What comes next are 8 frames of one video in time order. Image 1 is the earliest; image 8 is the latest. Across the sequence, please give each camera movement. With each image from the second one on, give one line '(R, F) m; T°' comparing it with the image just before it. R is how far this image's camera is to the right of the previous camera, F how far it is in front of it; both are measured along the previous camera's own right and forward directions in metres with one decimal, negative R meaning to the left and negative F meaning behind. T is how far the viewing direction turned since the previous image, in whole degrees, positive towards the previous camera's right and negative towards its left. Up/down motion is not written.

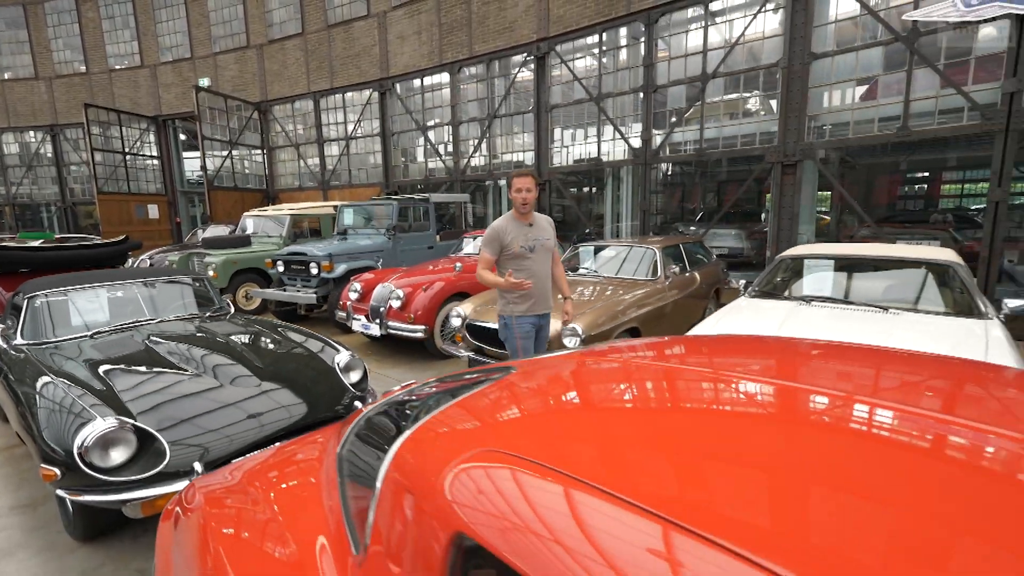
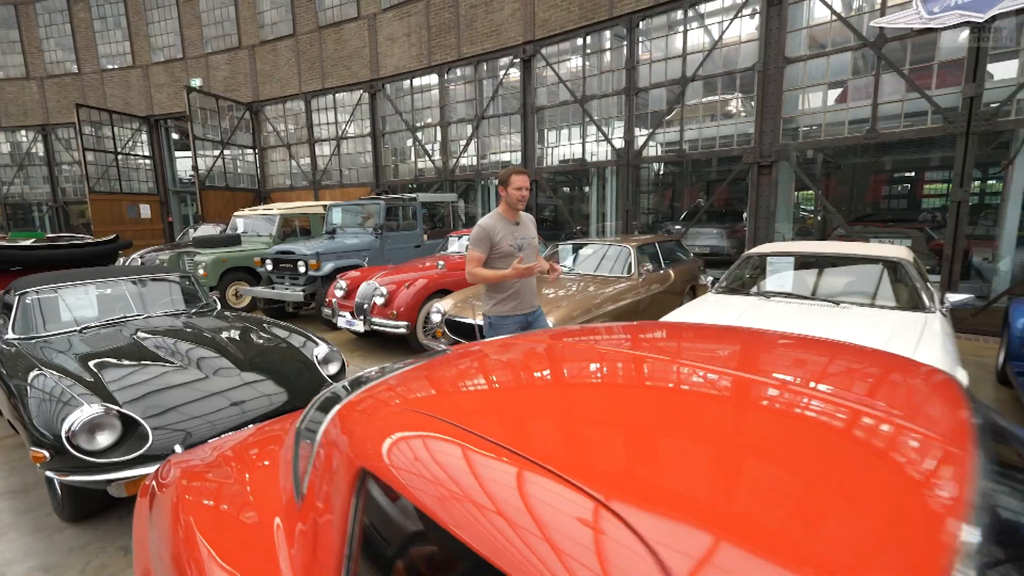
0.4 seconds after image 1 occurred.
(+0.2, -0.2) m; 0°
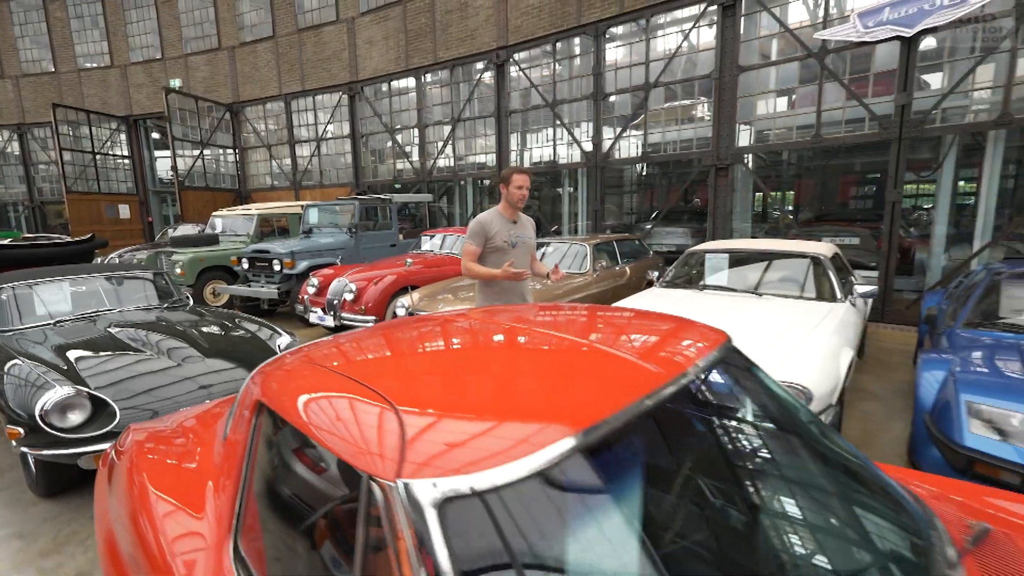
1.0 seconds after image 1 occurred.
(+0.3, -0.3) m; +1°
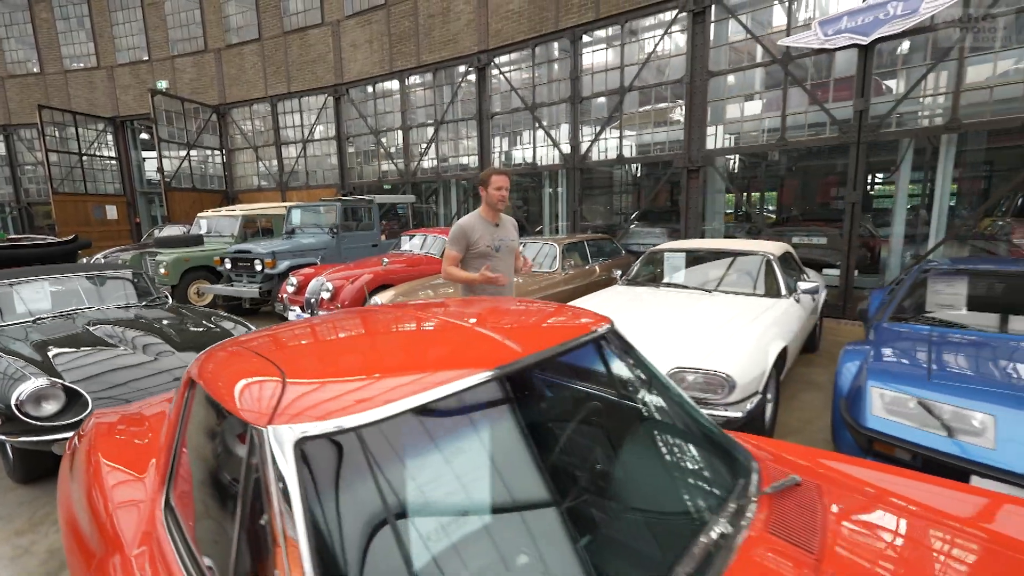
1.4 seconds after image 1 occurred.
(+0.3, -0.2) m; +1°
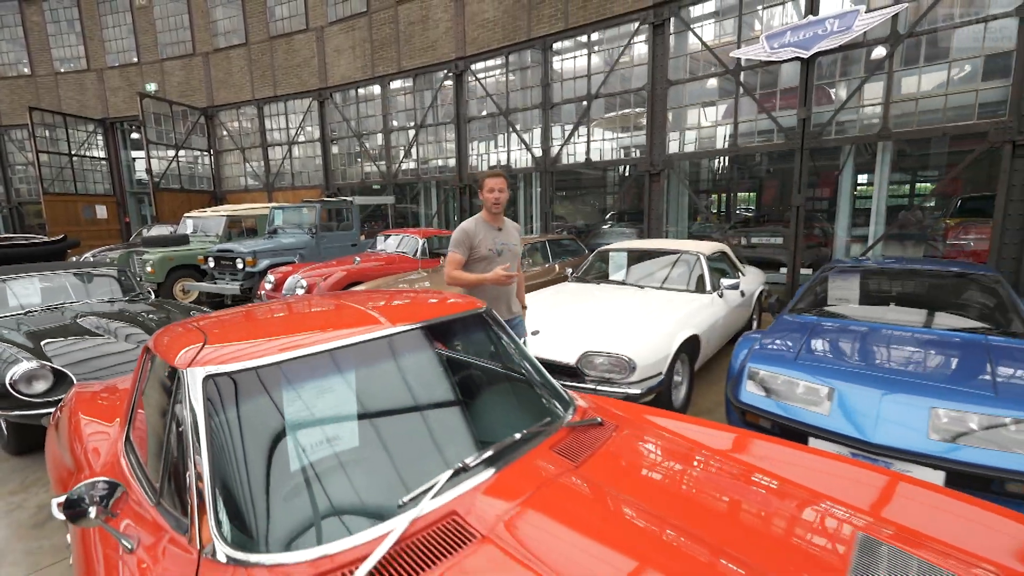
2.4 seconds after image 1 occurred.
(+0.4, -0.4) m; +1°
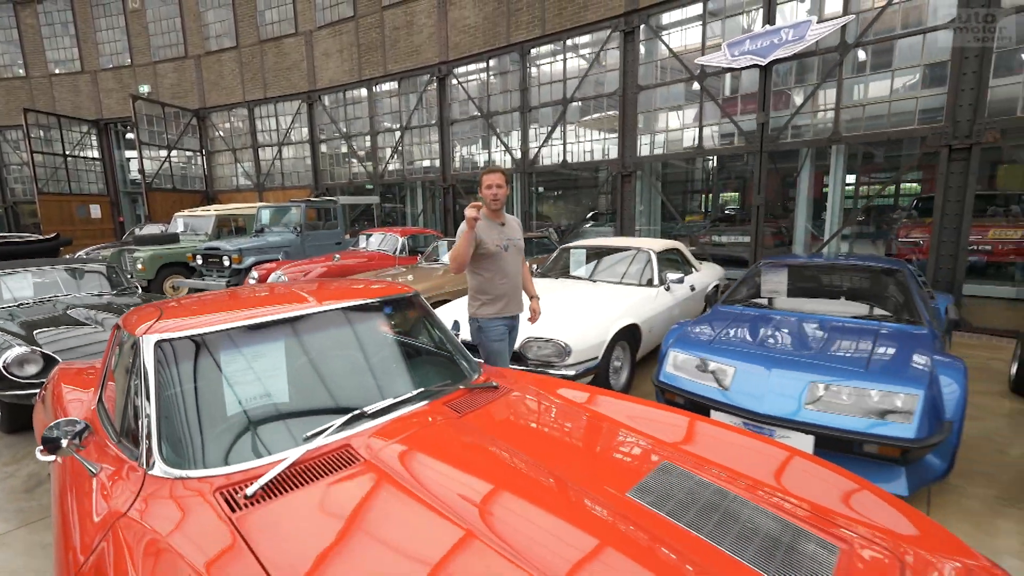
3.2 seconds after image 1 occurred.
(+0.4, -0.3) m; 0°
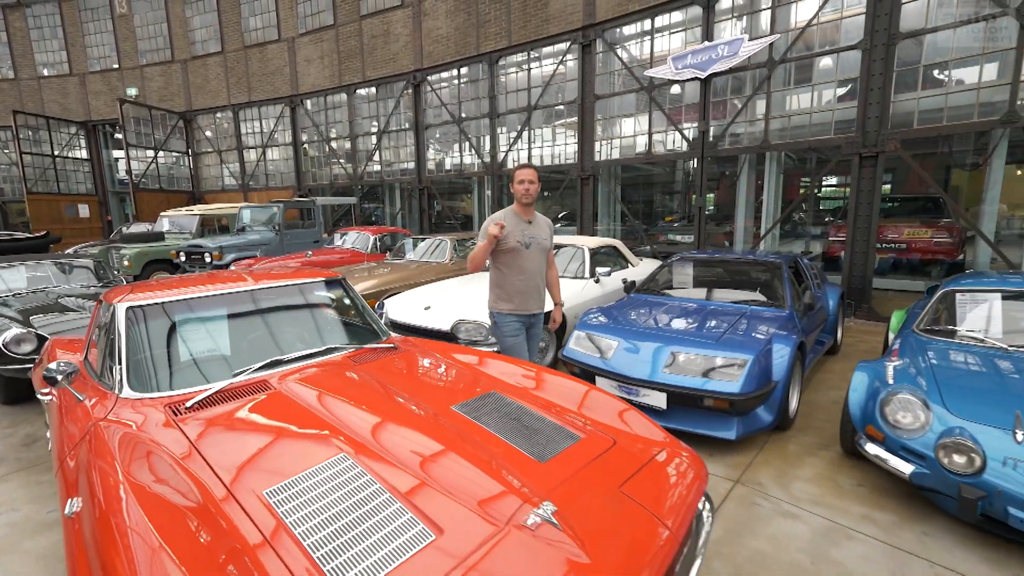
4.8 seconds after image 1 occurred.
(+0.5, -0.5) m; +1°
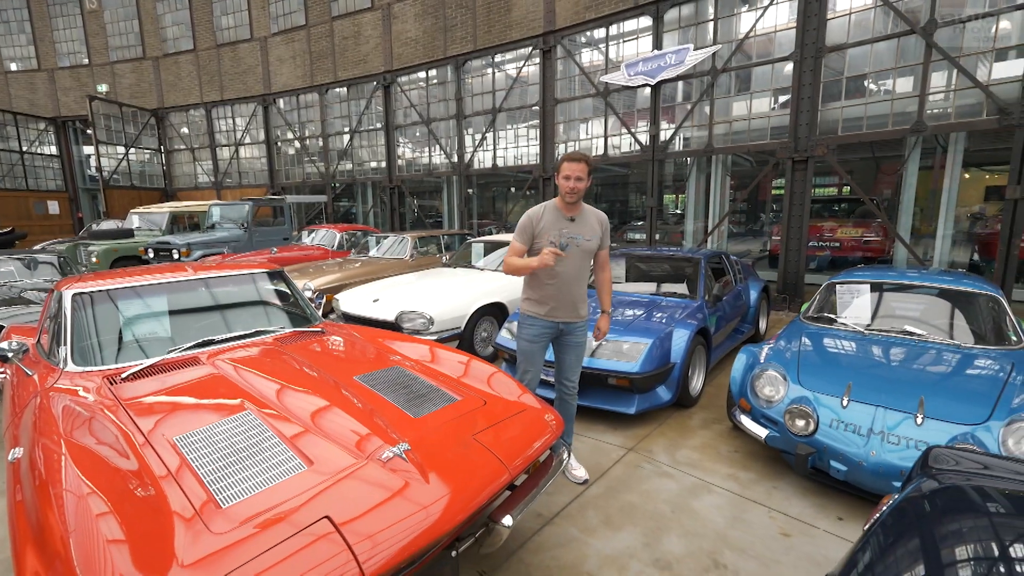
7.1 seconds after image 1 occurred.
(+0.4, -0.3) m; +2°
